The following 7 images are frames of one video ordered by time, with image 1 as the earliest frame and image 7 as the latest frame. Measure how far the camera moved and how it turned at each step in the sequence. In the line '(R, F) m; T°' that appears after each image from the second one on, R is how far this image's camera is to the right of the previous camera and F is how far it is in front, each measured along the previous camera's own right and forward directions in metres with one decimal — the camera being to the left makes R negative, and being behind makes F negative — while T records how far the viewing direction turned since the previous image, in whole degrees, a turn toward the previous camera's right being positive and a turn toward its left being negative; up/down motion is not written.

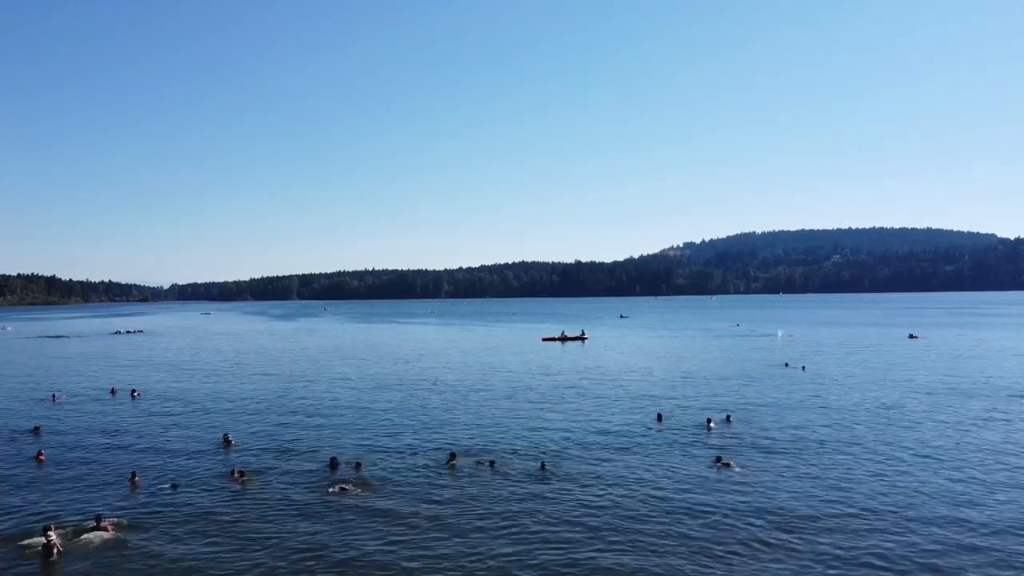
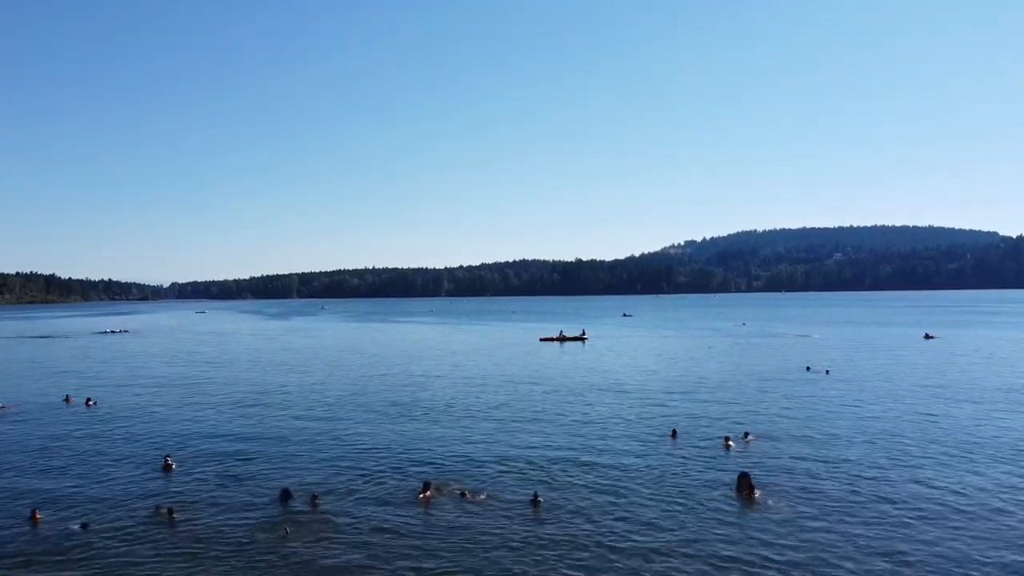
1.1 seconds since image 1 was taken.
(+0.5, +5.4) m; 0°
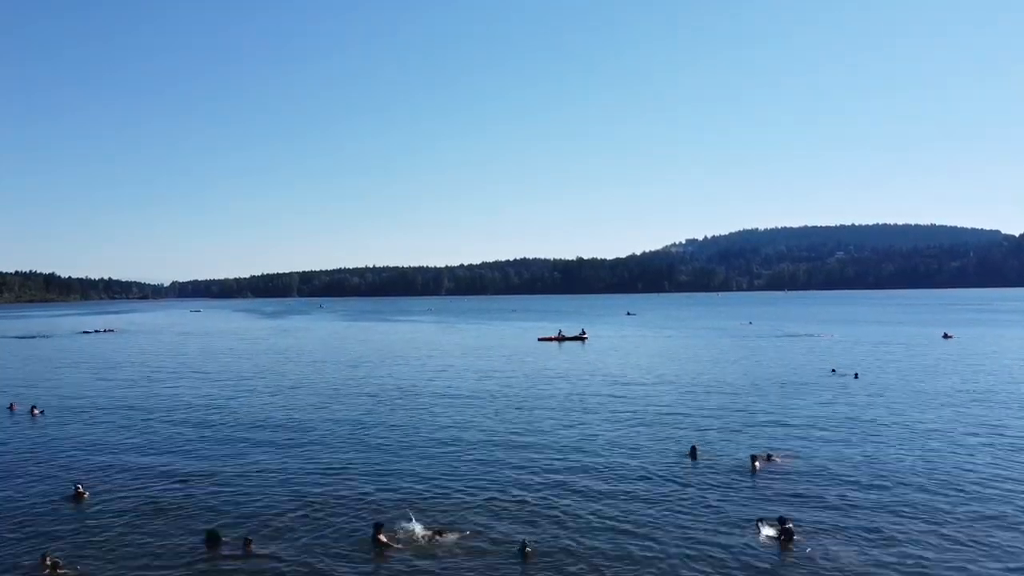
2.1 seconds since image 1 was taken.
(+0.6, +5.6) m; 0°
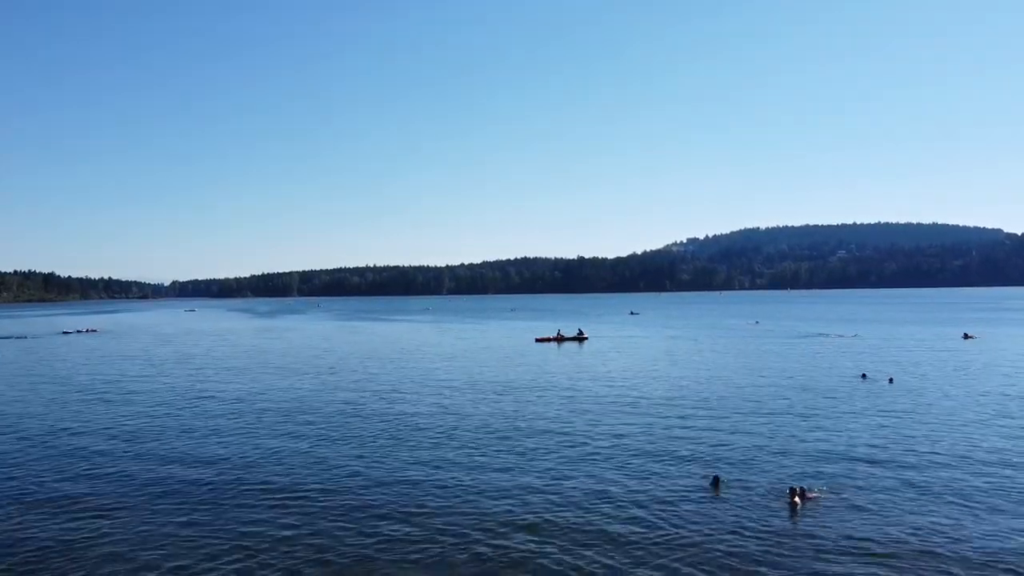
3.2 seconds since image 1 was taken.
(+0.7, +5.8) m; 0°
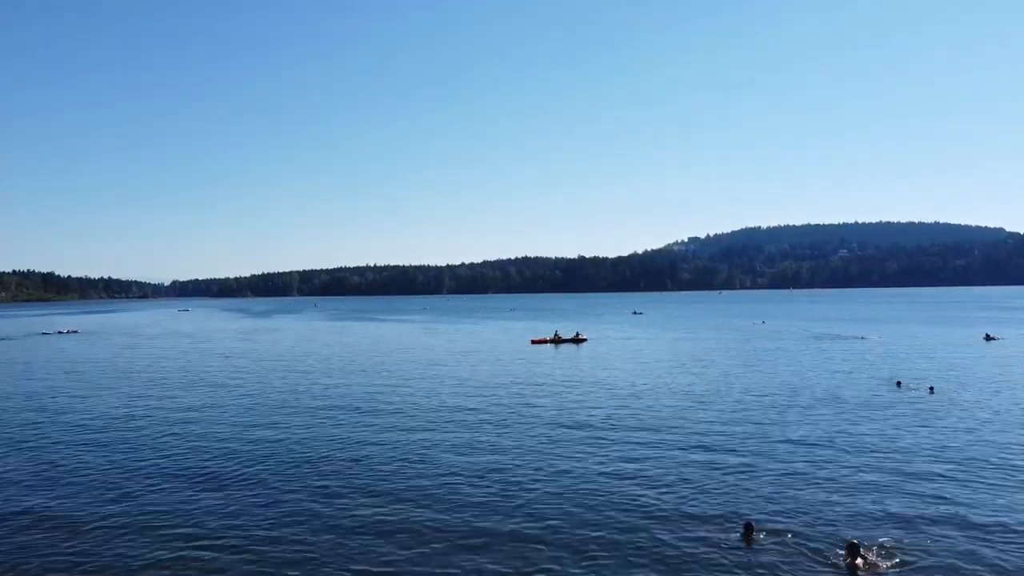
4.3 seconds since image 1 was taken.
(+0.7, +5.3) m; 0°
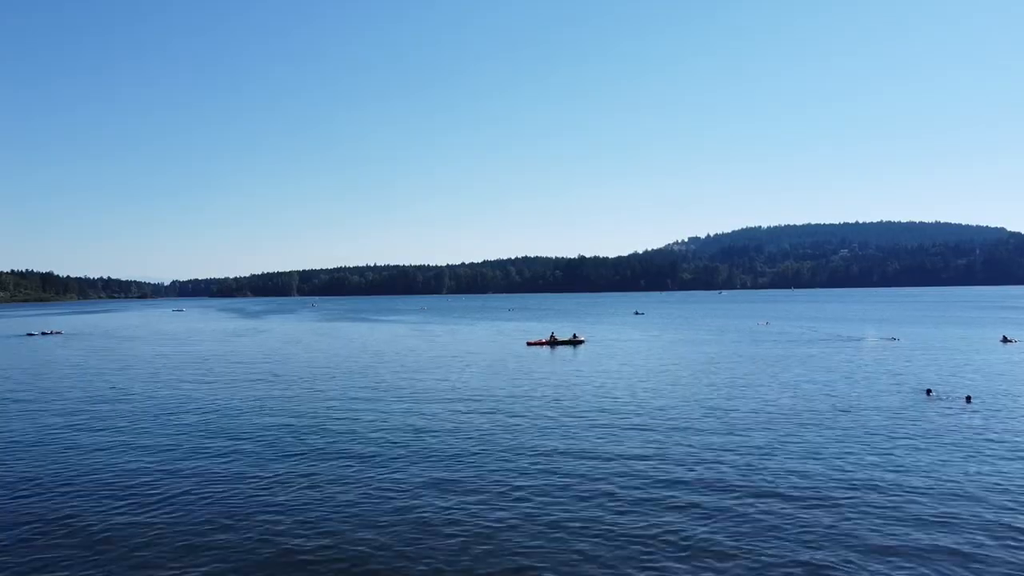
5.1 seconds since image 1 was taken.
(+1.5, +7.1) m; 0°
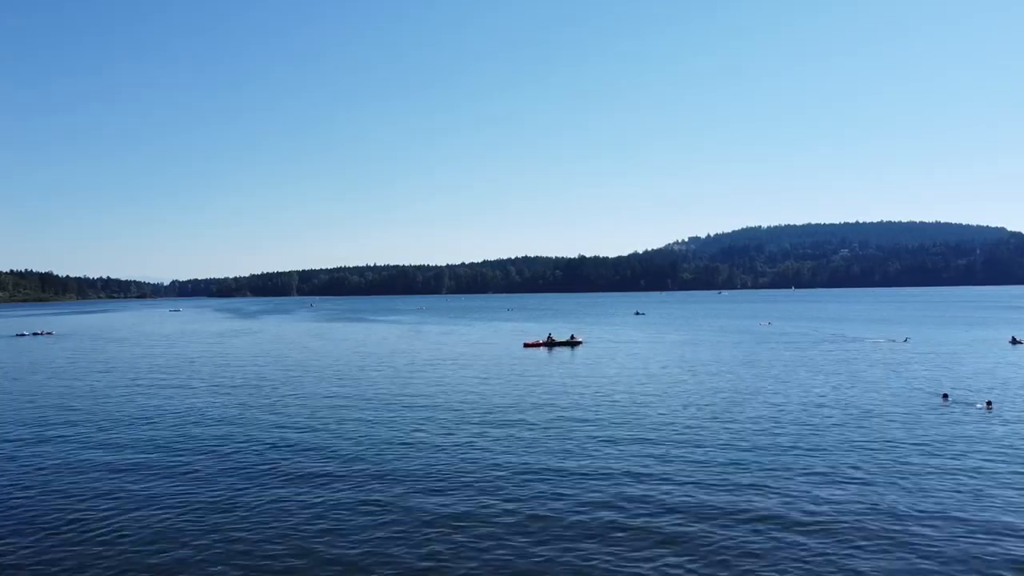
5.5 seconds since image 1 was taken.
(-1.7, +0.2) m; 0°
